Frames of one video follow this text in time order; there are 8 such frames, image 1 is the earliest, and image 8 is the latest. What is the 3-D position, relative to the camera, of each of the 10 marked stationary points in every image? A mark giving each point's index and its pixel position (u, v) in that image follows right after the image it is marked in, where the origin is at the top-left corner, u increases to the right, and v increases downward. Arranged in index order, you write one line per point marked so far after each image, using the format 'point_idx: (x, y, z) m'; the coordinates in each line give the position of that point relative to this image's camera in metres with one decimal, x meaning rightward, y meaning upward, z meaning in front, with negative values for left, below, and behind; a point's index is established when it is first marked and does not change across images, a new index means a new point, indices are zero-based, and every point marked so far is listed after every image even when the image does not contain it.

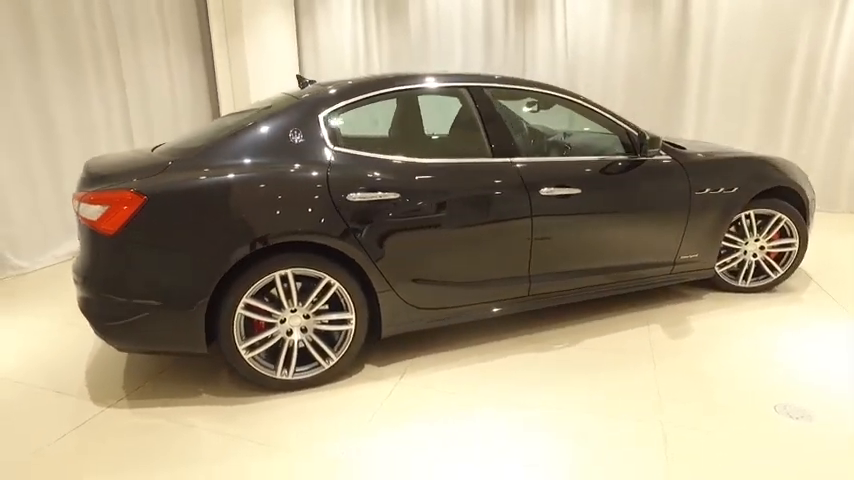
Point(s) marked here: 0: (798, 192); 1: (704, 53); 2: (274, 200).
0: (+2.1, +0.2, +3.3) m
1: (+2.2, +1.5, +4.8) m
2: (-0.5, +0.2, +2.3) m
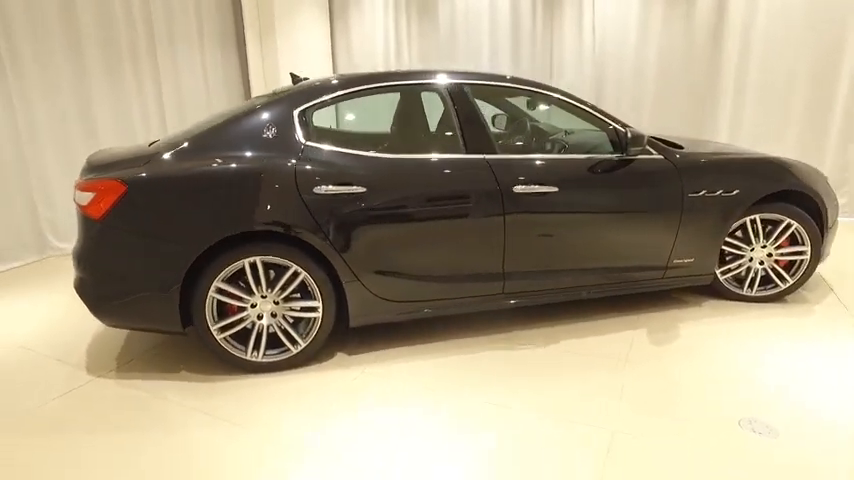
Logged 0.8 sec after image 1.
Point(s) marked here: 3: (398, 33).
0: (+2.0, +0.2, +3.1) m
1: (+2.4, +1.5, +4.6) m
2: (-0.7, +0.2, +2.4) m
3: (-0.3, +1.9, +5.5) m
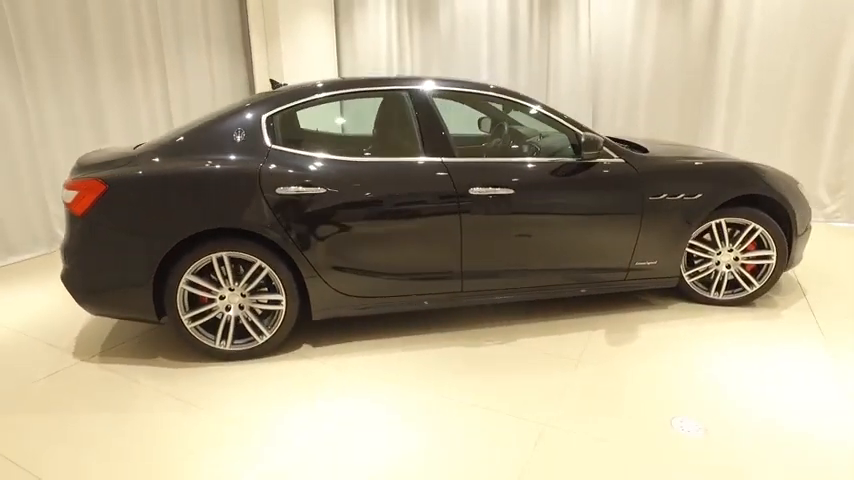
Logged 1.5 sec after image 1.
0: (+1.9, +0.2, +3.2) m
1: (+2.4, +1.5, +4.6) m
2: (-0.9, +0.2, +2.6) m
3: (-0.3, +1.9, +5.6) m
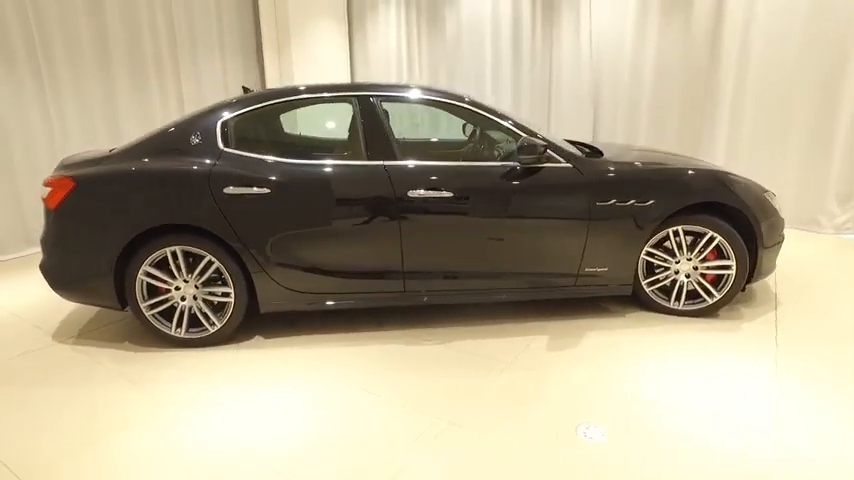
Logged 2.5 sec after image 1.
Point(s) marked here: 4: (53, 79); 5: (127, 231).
0: (+1.6, +0.1, +3.0) m
1: (+2.3, +1.4, +4.4) m
2: (-1.2, +0.2, +2.8) m
3: (-0.2, +1.9, +5.7) m
4: (-2.7, +1.2, +4.3) m
5: (-1.4, 0.0, +2.8) m
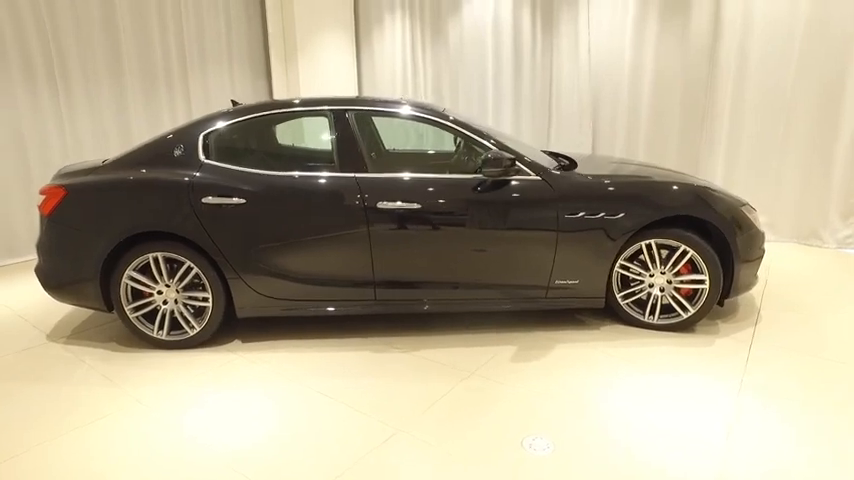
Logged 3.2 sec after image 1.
0: (+1.5, +0.1, +3.0) m
1: (+2.3, +1.3, +4.4) m
2: (-1.3, +0.2, +2.9) m
3: (-0.1, +1.8, +5.8) m
4: (-2.8, +1.1, +4.5) m
5: (-1.6, 0.0, +2.9) m
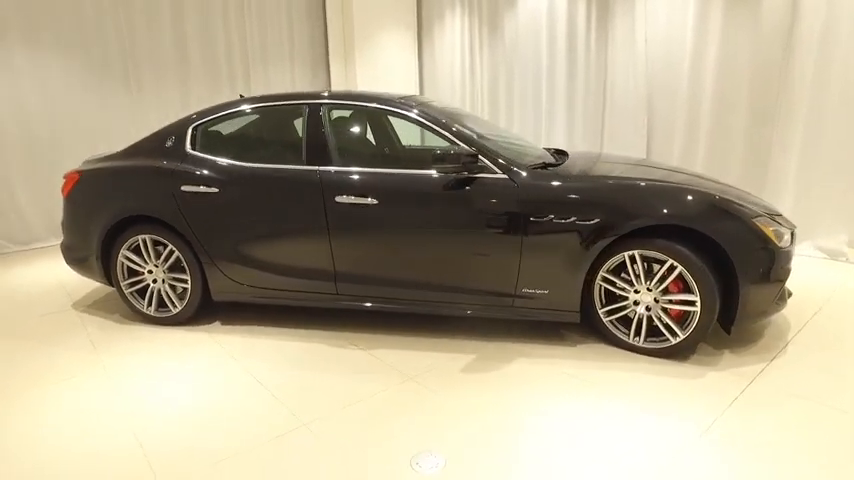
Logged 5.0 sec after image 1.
0: (+1.3, 0.0, +2.6) m
1: (+2.4, +1.2, +3.7) m
2: (-1.4, +0.3, +3.1) m
3: (+0.4, +1.8, +5.6) m
4: (-2.4, +1.3, +5.0) m
5: (-1.7, +0.1, +3.2) m
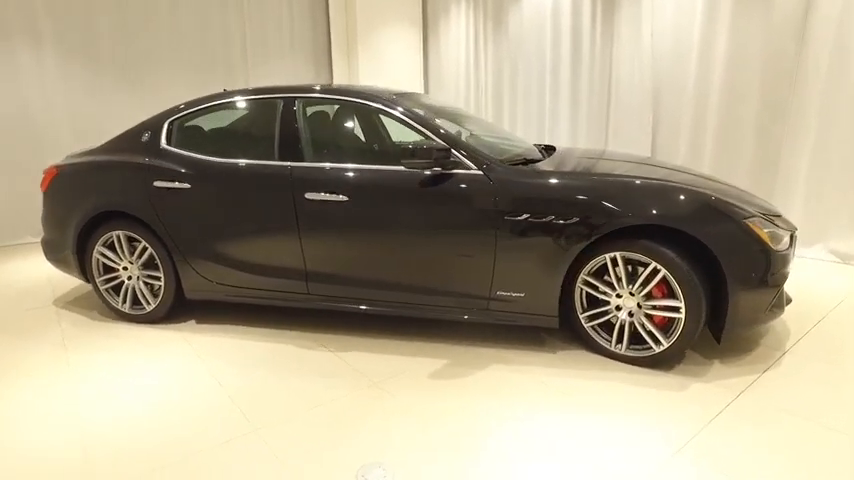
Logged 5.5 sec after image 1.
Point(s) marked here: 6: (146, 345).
0: (+1.1, 0.0, +2.4) m
1: (+2.3, +1.1, +3.4) m
2: (-1.6, +0.3, +3.1) m
3: (+0.5, +1.8, +5.5) m
4: (-2.4, +1.3, +5.0) m
5: (-1.8, +0.1, +3.2) m
6: (-1.4, -0.5, +3.0) m
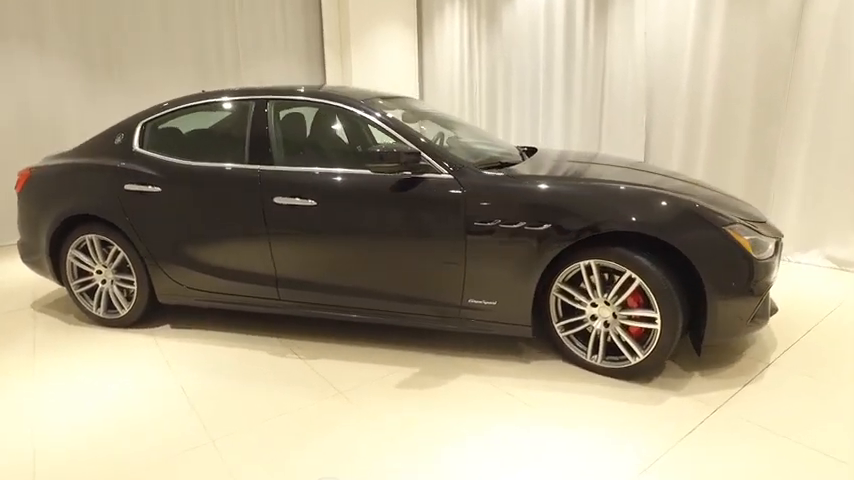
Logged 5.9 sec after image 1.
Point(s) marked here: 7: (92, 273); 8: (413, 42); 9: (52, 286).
0: (+1.0, 0.0, +2.3) m
1: (+2.2, +1.1, +3.3) m
2: (-1.7, +0.3, +3.0) m
3: (+0.4, +1.8, +5.4) m
4: (-2.5, +1.3, +5.0) m
5: (-1.9, +0.1, +3.1) m
6: (-1.5, -0.6, +2.9) m
7: (-1.8, -0.2, +3.2) m
8: (-0.1, +1.9, +5.7) m
9: (-2.4, -0.3, +3.8) m
